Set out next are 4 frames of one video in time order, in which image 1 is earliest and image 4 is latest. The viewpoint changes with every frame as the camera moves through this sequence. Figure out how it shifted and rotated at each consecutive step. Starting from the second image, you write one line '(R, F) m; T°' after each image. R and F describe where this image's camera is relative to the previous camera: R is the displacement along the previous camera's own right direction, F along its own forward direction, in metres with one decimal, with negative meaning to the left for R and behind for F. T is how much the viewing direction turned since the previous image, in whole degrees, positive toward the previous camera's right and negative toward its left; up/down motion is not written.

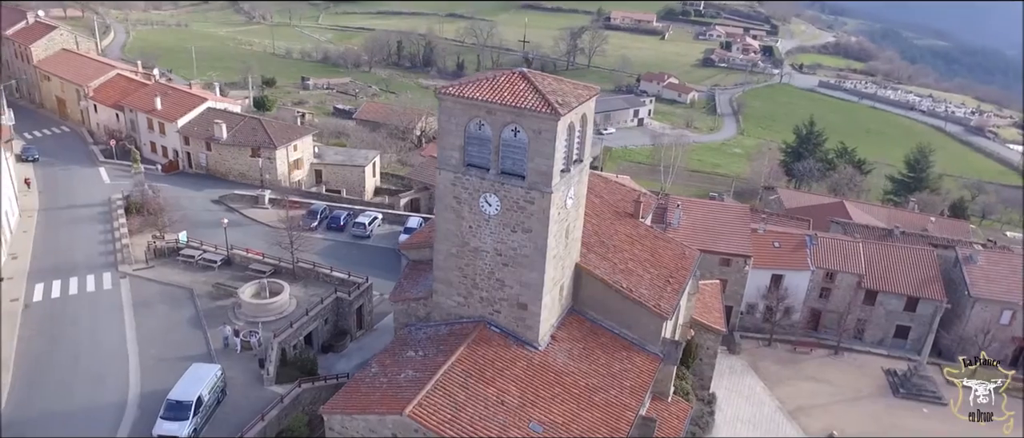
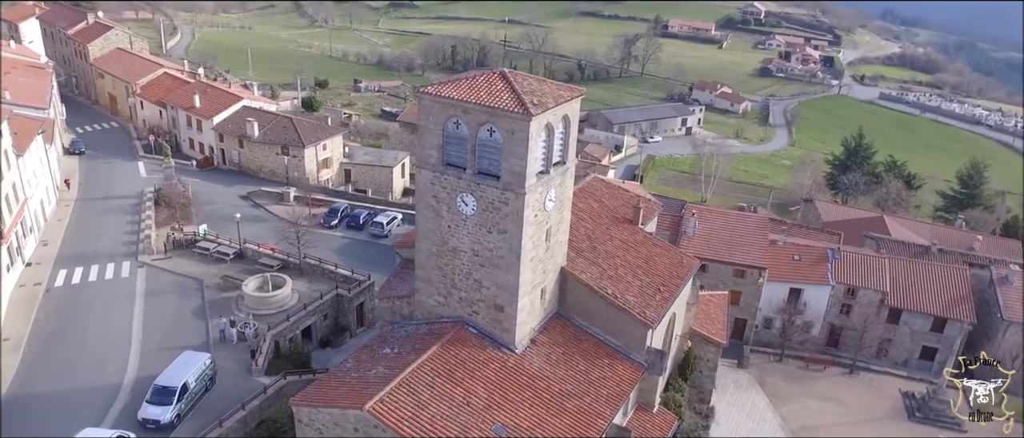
(+1.6, +0.2) m; -5°
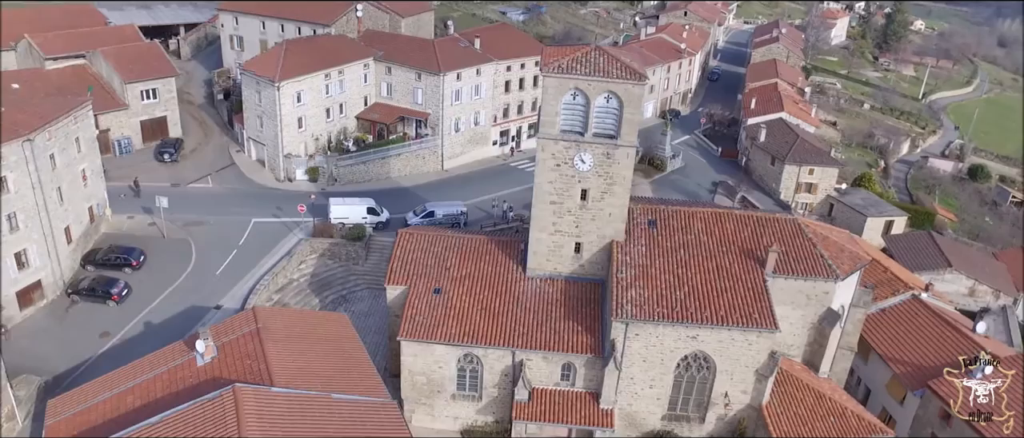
(+4.9, -3.9) m; -15°
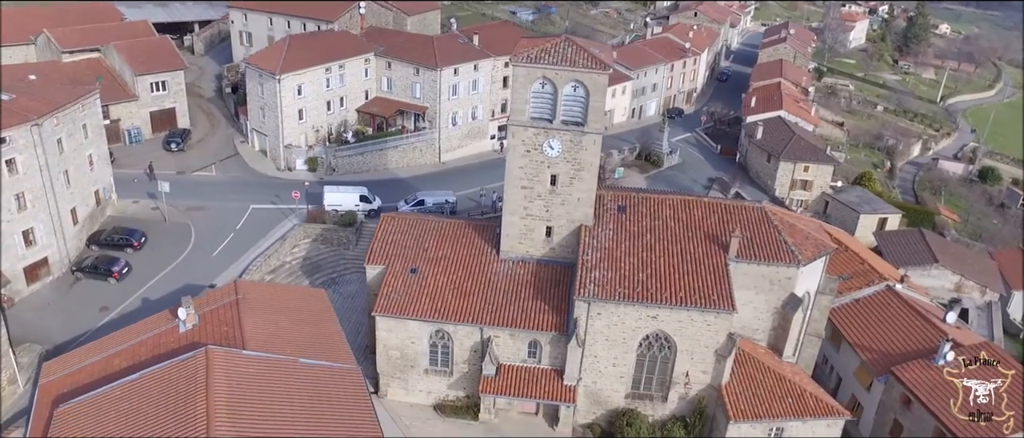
(+1.9, -1.1) m; -2°
